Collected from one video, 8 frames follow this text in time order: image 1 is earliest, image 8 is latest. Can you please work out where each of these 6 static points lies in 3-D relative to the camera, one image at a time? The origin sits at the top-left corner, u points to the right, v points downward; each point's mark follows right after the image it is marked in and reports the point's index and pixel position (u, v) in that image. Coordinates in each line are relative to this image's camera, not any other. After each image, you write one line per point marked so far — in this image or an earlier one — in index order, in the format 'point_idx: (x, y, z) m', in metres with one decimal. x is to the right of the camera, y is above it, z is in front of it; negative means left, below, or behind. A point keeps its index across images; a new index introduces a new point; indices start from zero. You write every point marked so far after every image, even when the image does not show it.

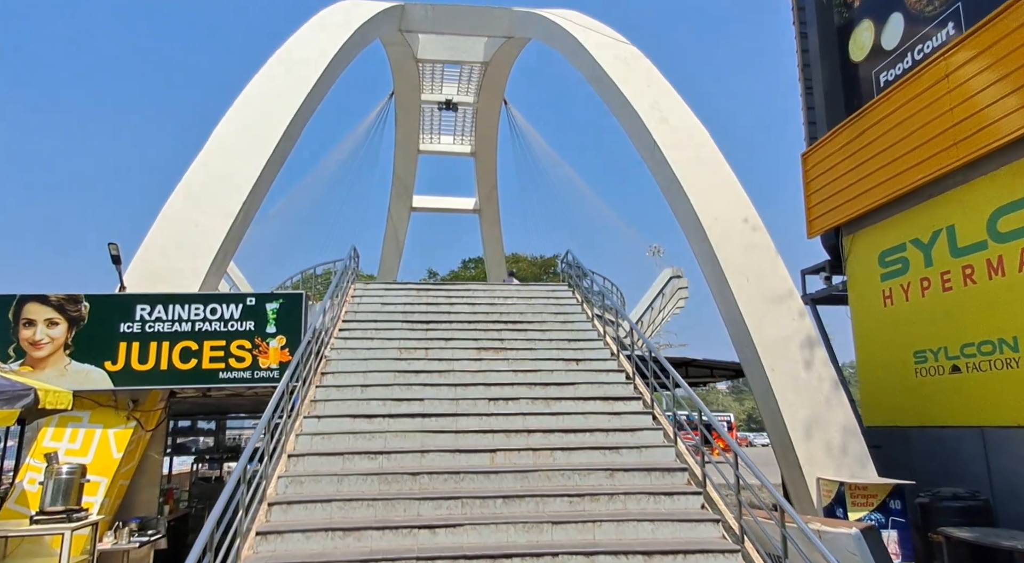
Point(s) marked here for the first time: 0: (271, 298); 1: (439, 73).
0: (-2.5, -0.2, +6.8) m
1: (-2.2, +6.1, +19.5) m
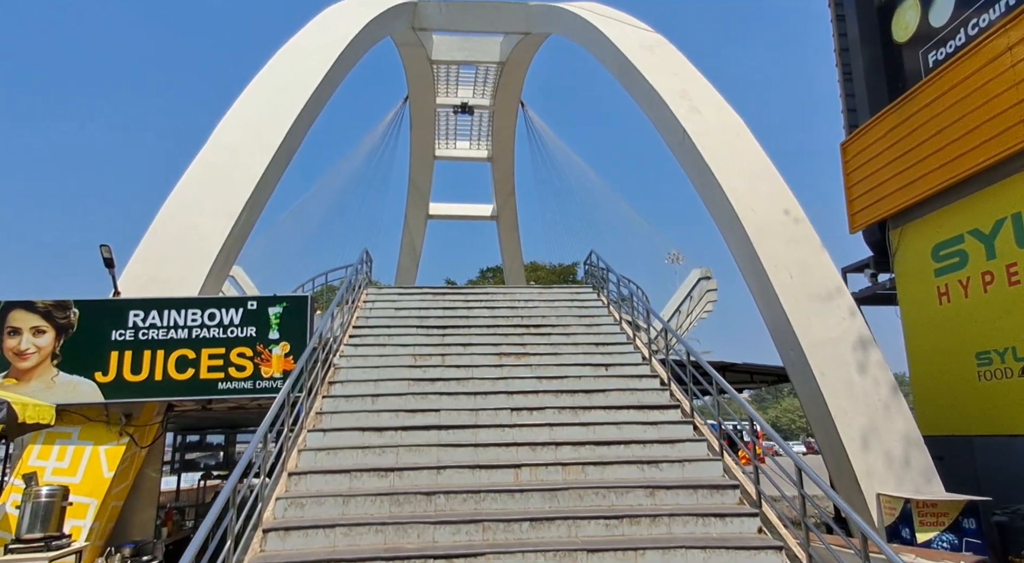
0: (-2.2, -0.2, +6.3) m
1: (-1.7, +5.9, +19.1) m
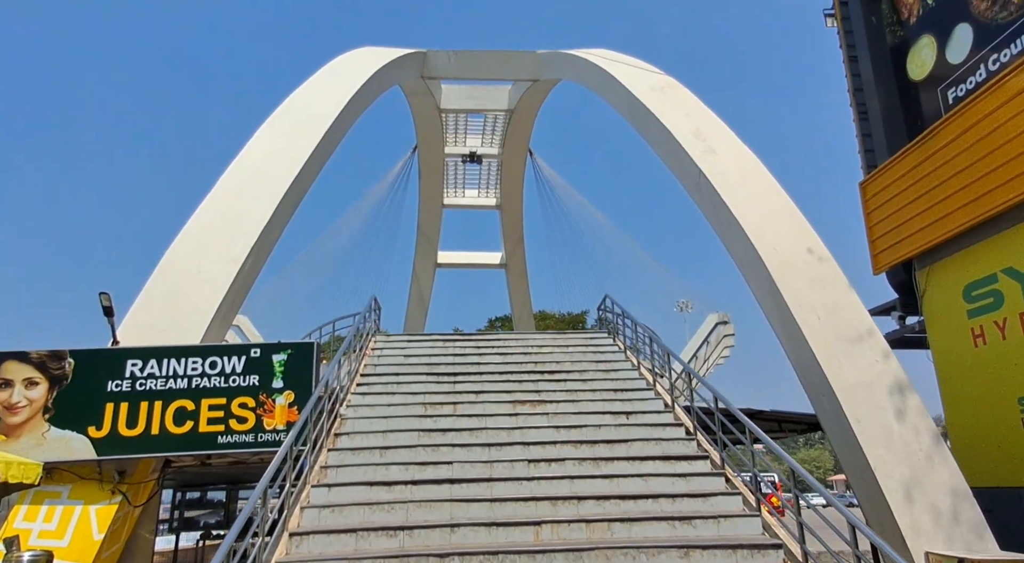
0: (-2.1, -0.6, +6.0) m
1: (-1.4, +4.5, +19.2) m
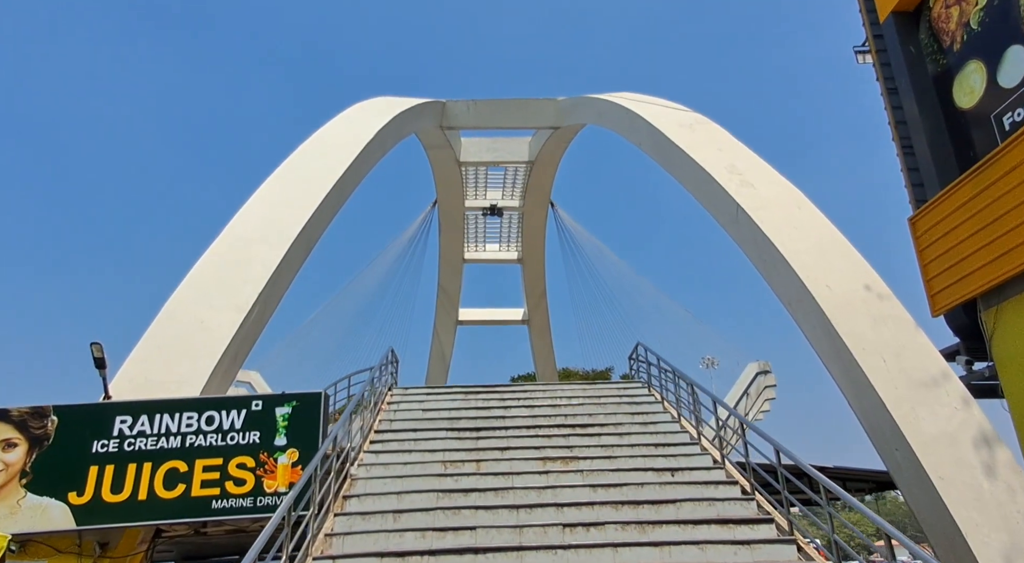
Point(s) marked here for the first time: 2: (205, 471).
0: (-1.9, -1.0, +5.4) m
1: (-0.9, +2.9, +19.0) m
2: (-2.4, -1.5, +5.1) m
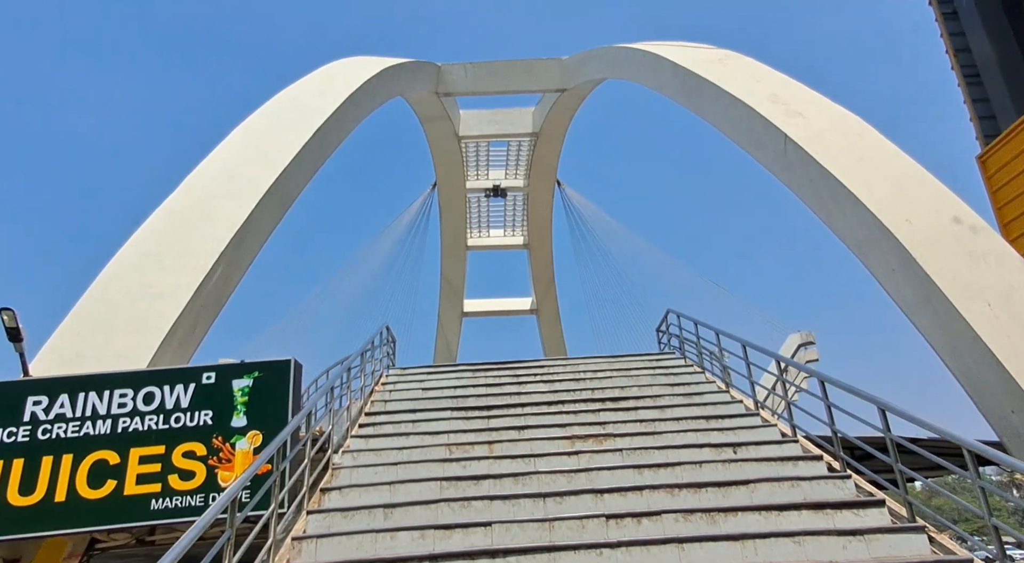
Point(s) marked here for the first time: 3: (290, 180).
0: (-1.7, -0.6, +4.3) m
1: (-0.8, +3.3, +17.9) m
2: (-2.2, -1.1, +4.0) m
3: (-2.2, +1.0, +6.7) m
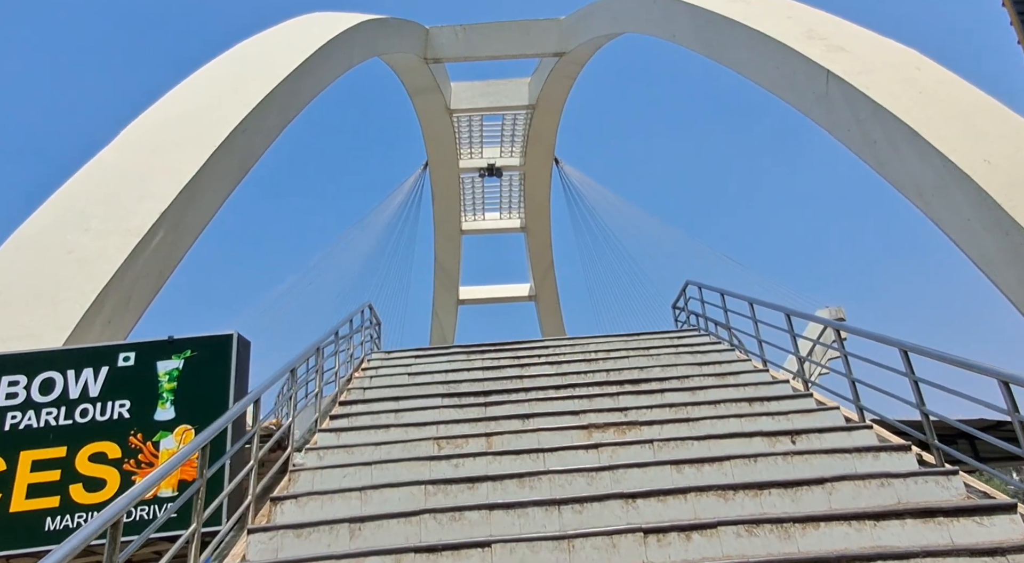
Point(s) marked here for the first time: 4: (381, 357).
0: (-1.7, -0.4, +3.4) m
1: (-0.9, +3.7, +16.9) m
2: (-2.2, -0.9, +3.1) m
3: (-2.3, +1.3, +5.8) m
4: (-1.2, -0.7, +6.3) m
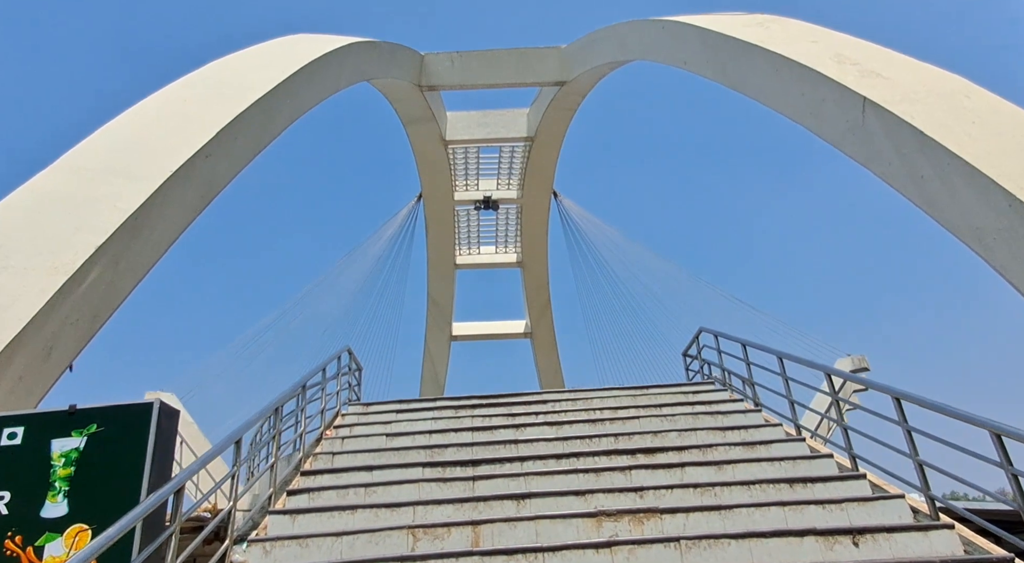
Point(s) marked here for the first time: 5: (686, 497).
0: (-1.8, -0.6, +2.6) m
1: (-1.0, +2.8, +16.4) m
2: (-2.2, -1.1, +2.3) m
3: (-2.3, +0.9, +5.1) m
4: (-1.3, -1.1, +5.6) m
5: (+0.9, -1.1, +3.5) m
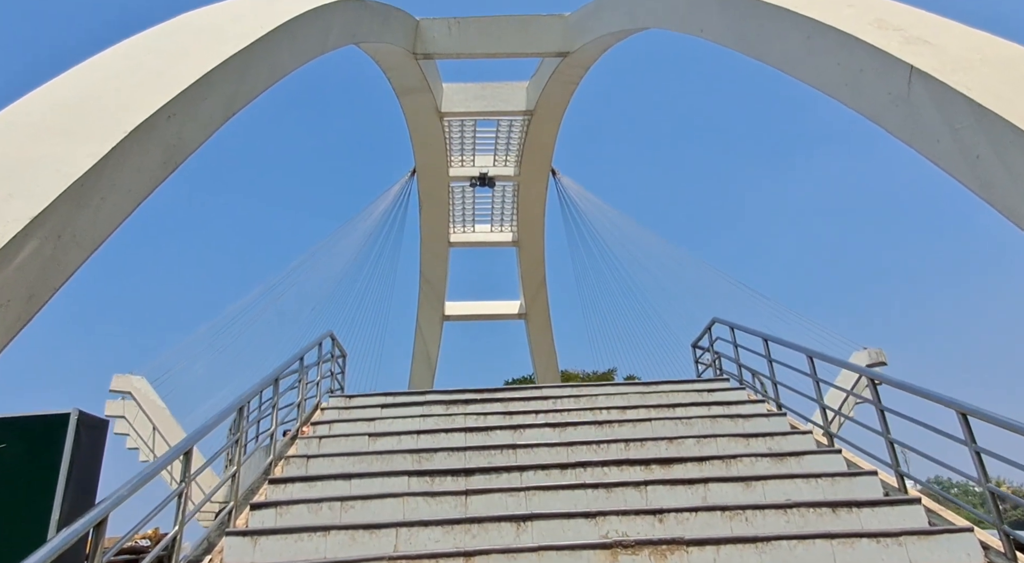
0: (-1.7, -0.5, +2.1) m
1: (-1.0, +3.3, +15.8) m
2: (-2.2, -1.0, +1.8) m
3: (-2.3, +1.1, +4.5) m
4: (-1.3, -0.9, +5.0) m
5: (+0.9, -1.1, +3.0) m
